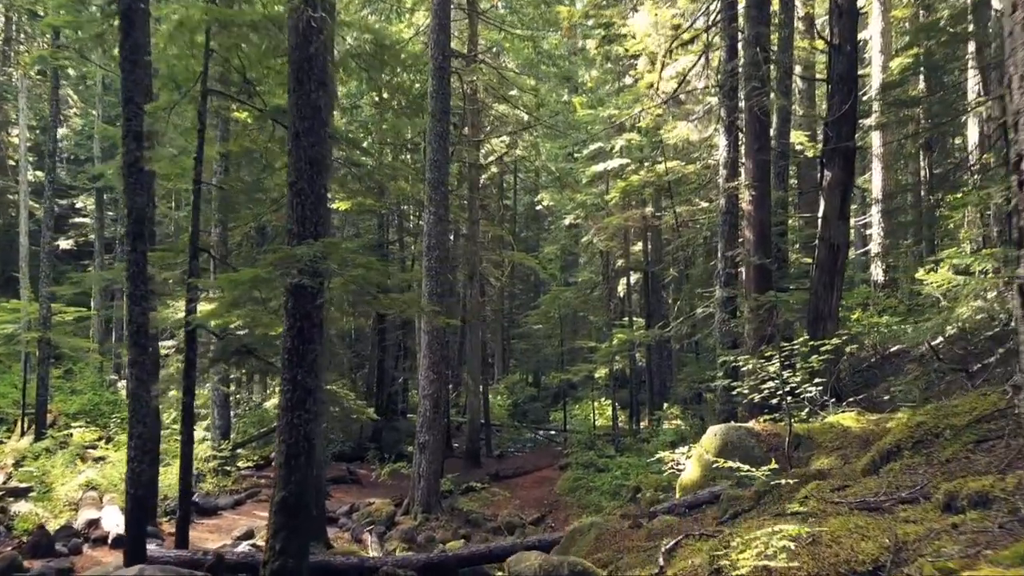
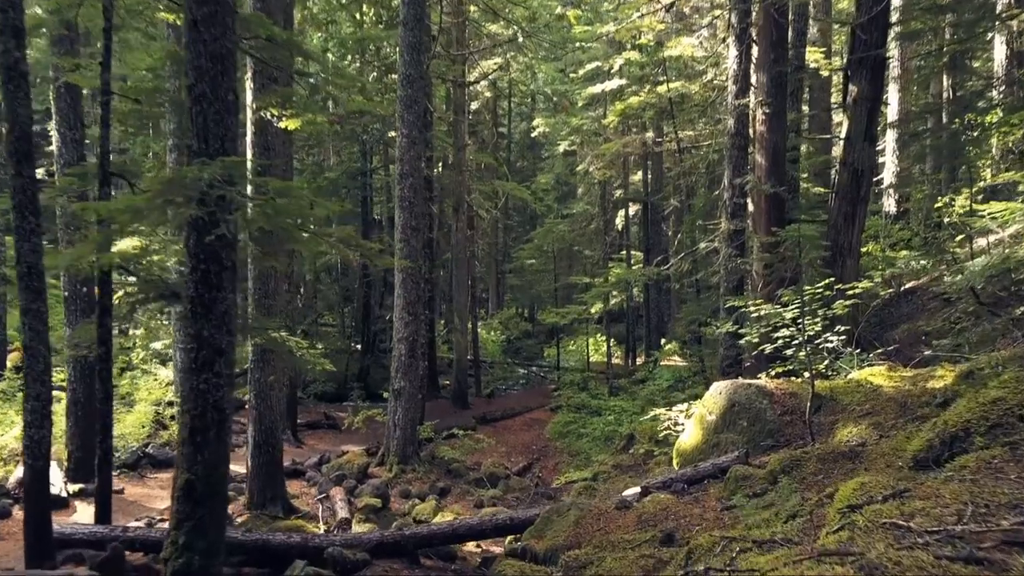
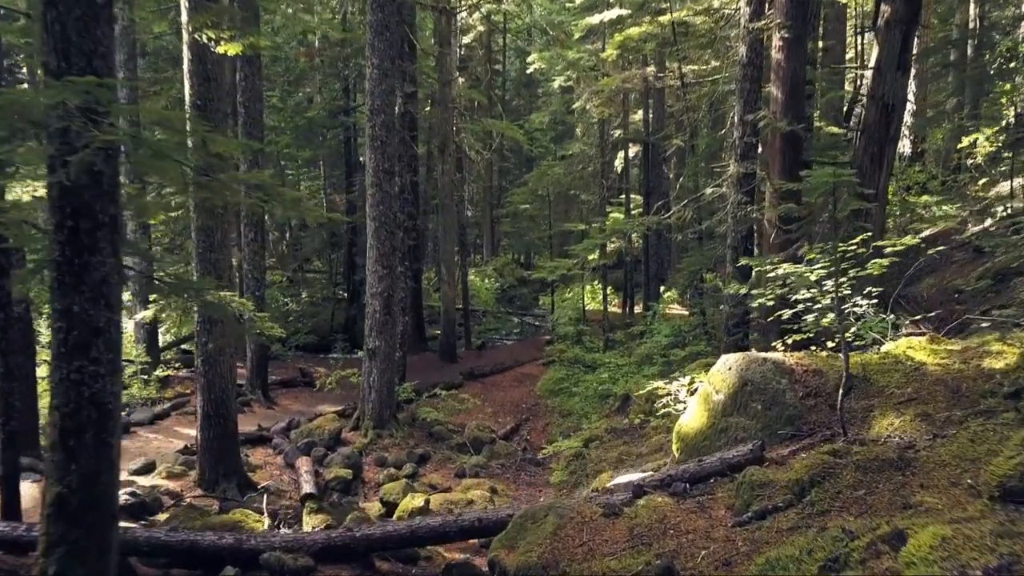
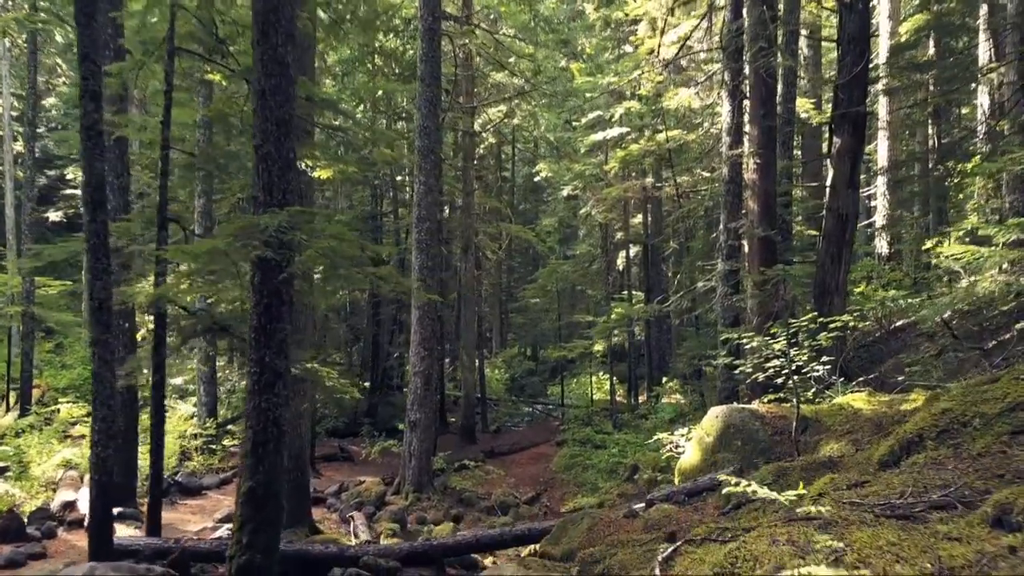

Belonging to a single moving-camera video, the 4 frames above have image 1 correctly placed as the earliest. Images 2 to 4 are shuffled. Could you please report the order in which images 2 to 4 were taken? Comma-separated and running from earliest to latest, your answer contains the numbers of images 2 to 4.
4, 2, 3
